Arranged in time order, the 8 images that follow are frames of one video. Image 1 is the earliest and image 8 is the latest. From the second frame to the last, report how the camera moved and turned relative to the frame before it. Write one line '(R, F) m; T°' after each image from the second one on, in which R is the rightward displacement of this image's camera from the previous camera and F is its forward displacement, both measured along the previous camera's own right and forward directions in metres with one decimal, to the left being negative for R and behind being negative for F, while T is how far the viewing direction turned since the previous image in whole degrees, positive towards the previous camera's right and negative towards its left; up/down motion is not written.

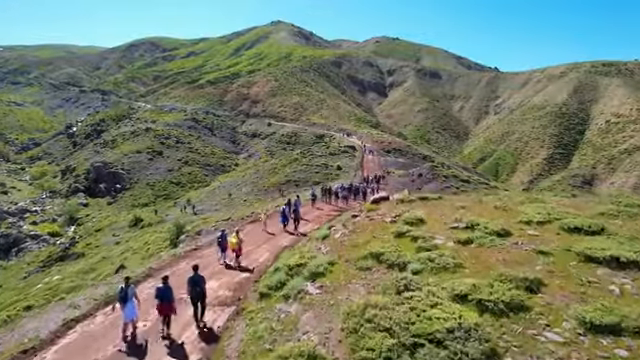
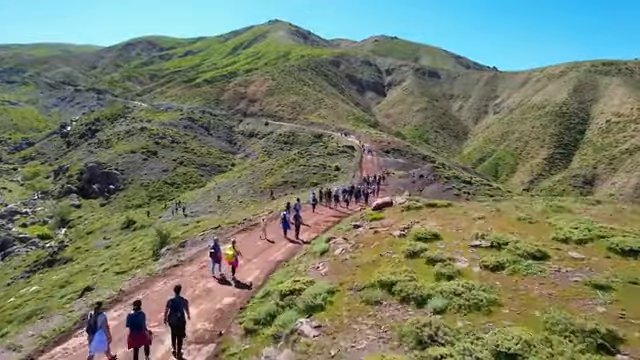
(0.0, +1.8) m; 0°
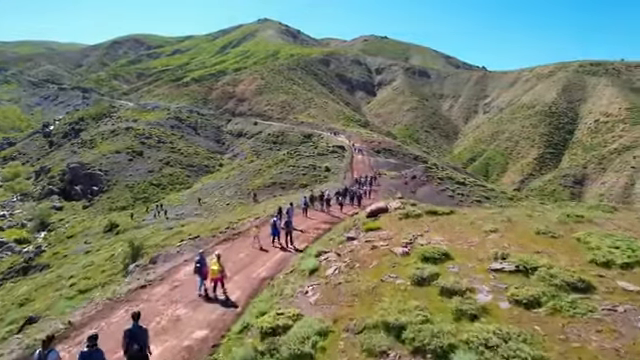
(0.0, +1.7) m; +1°
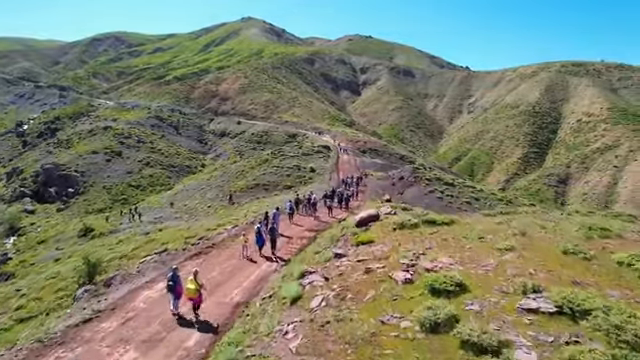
(0.0, +1.9) m; +2°
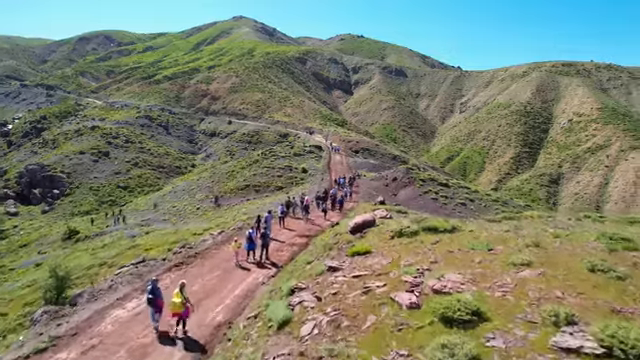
(0.0, +1.2) m; +1°
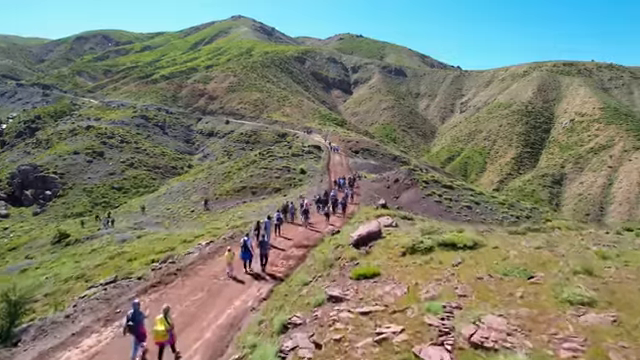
(0.0, +1.9) m; 0°
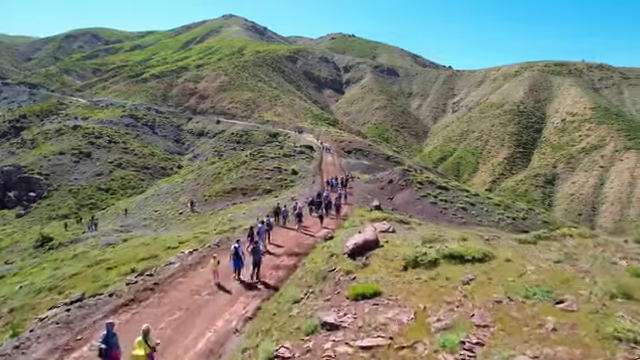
(0.0, +1.2) m; +1°
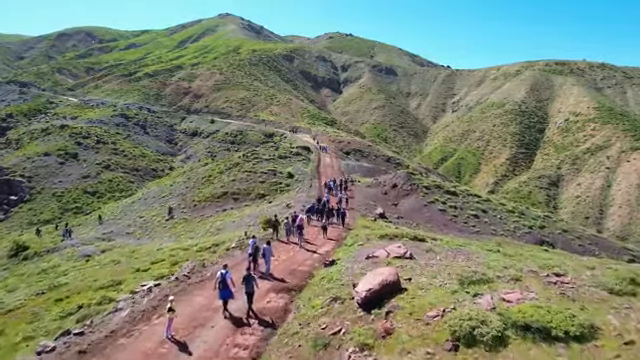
(0.0, +3.9) m; 0°
